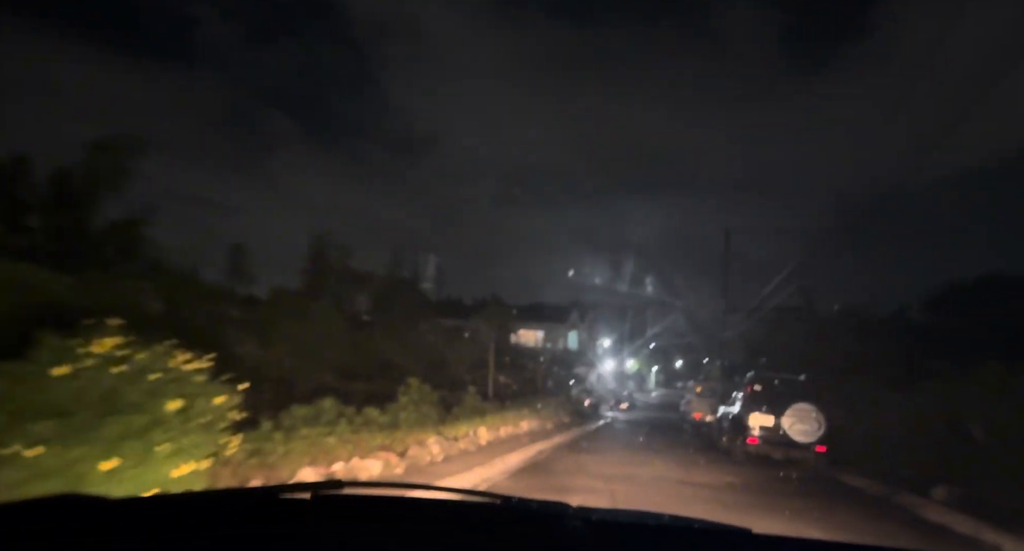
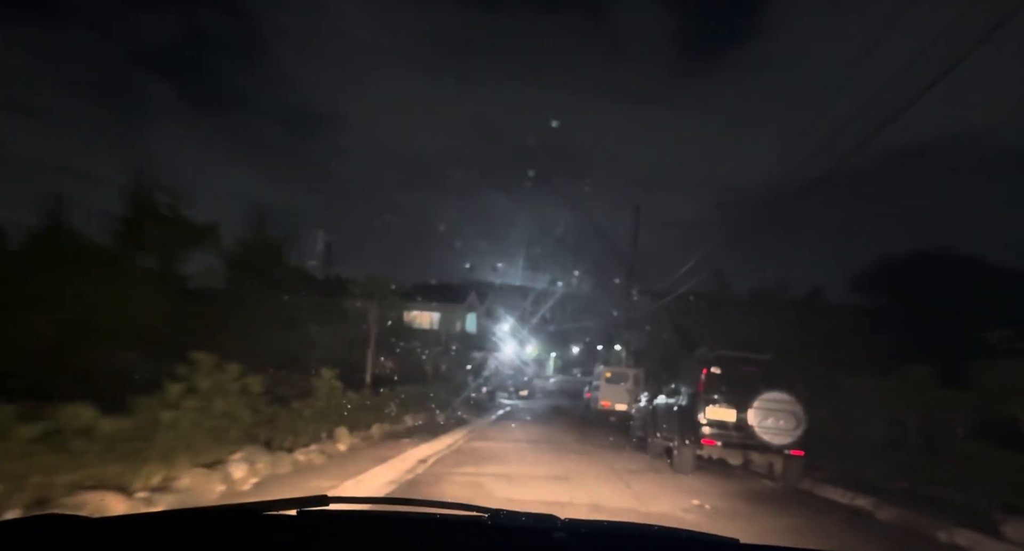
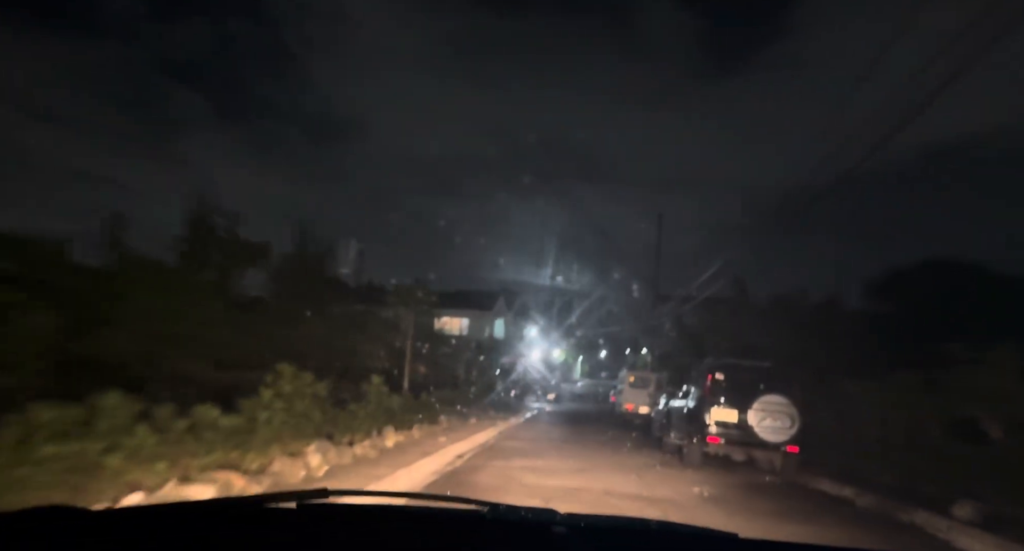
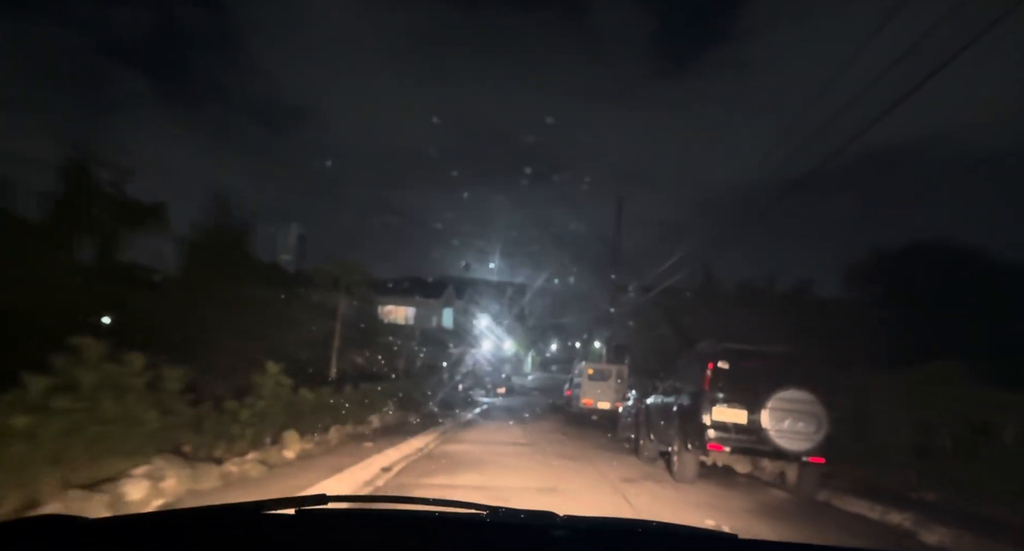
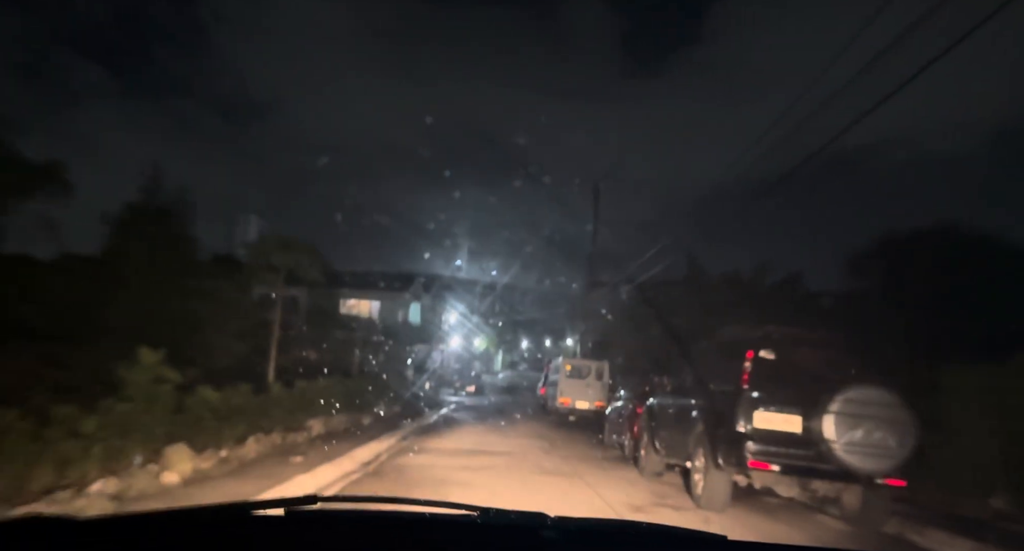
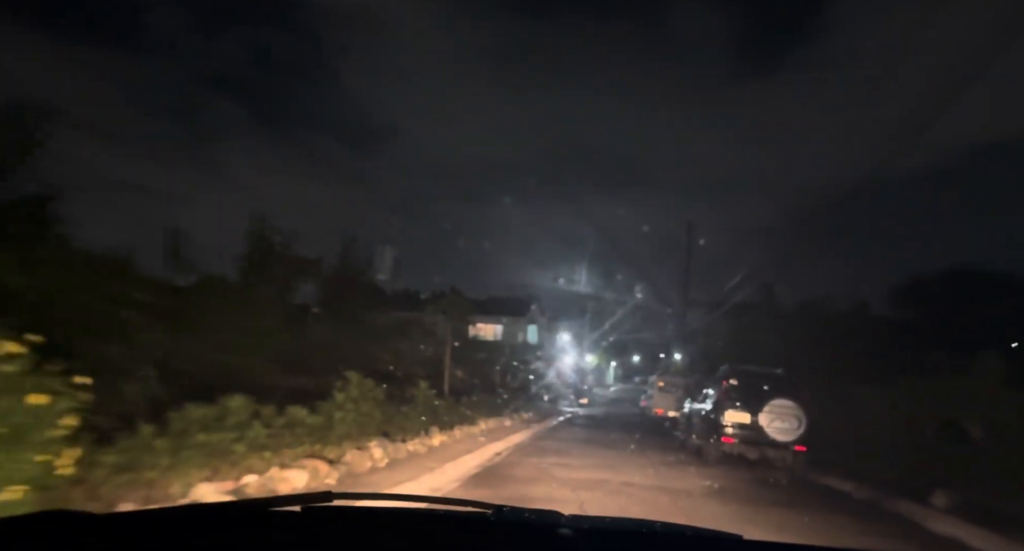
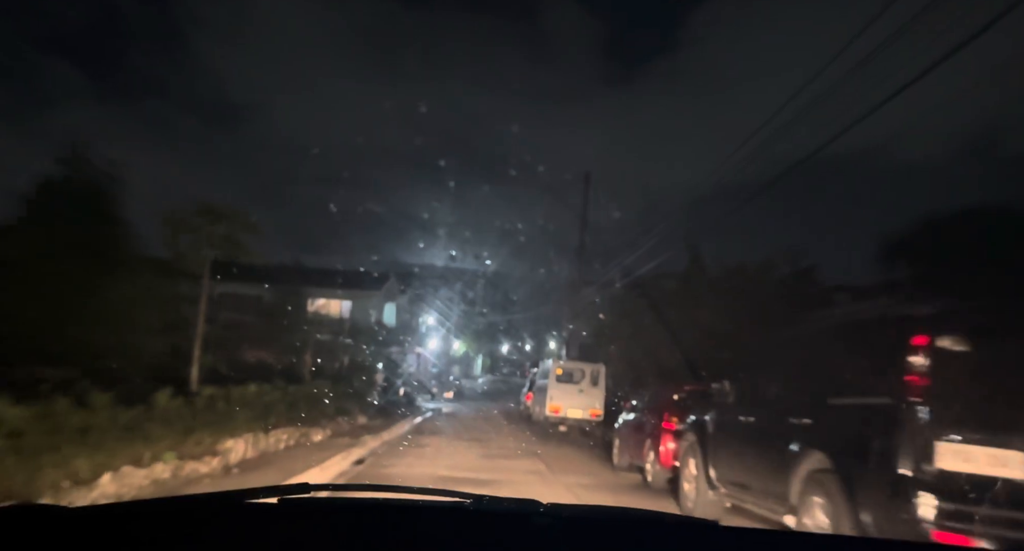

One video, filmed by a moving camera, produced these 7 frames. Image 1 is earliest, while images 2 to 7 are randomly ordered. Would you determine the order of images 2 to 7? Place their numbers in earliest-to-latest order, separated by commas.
6, 3, 2, 4, 5, 7
